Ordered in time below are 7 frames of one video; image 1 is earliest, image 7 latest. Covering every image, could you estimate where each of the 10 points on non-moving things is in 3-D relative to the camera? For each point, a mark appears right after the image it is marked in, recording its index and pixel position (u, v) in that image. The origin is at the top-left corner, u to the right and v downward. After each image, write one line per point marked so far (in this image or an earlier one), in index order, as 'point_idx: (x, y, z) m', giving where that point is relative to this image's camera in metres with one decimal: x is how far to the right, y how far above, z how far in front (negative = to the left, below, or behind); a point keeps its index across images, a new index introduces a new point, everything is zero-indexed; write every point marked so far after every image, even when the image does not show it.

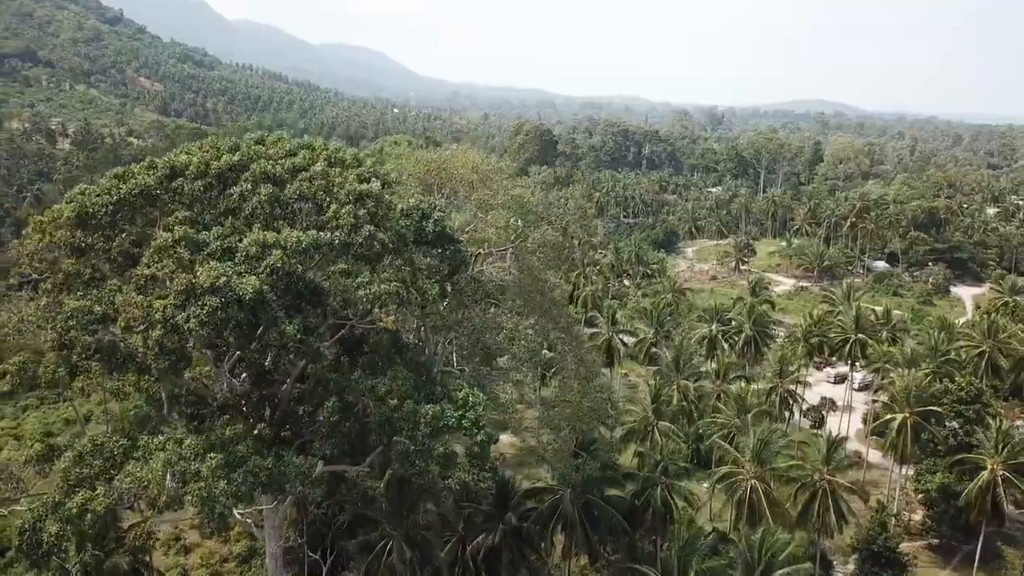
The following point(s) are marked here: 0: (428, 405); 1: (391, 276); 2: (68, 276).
0: (-1.9, -2.7, +18.7) m
1: (-2.8, +0.3, +18.7) m
2: (-9.8, +0.3, +17.9) m
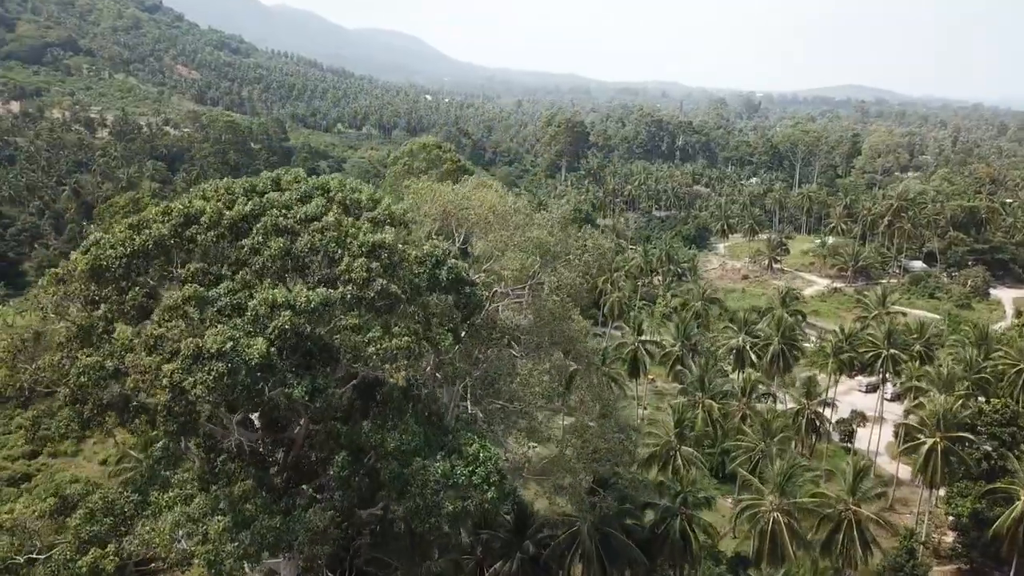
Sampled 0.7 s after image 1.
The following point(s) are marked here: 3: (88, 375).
0: (-1.7, -4.0, +18.6) m
1: (-2.5, -1.0, +18.5) m
2: (-9.6, -0.9, +18.0) m
3: (-8.9, -1.8, +17.0) m
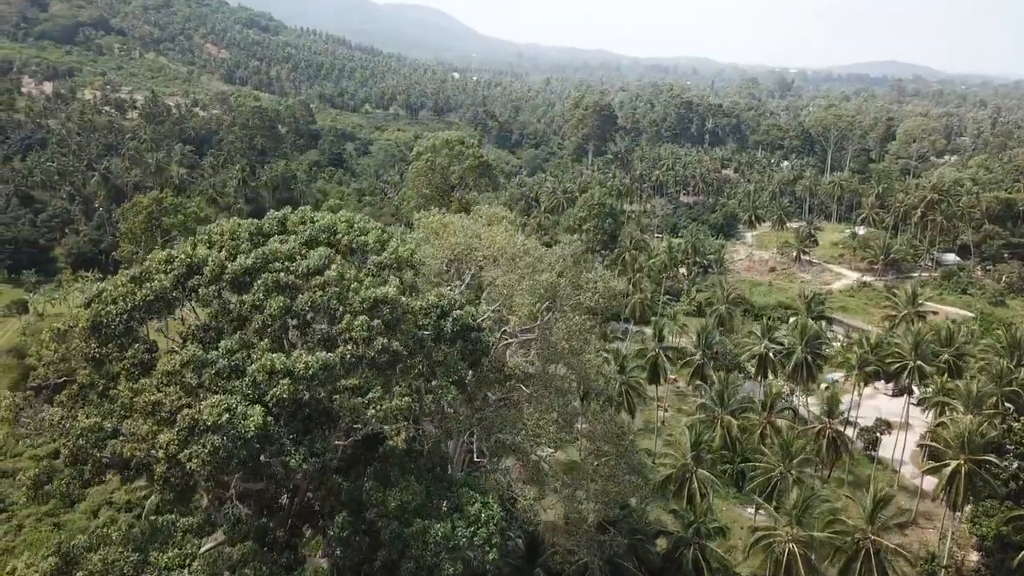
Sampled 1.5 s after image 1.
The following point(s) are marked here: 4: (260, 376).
0: (-1.7, -5.3, +18.4) m
1: (-2.5, -2.3, +18.3) m
2: (-9.5, -2.2, +18.0) m
3: (-8.9, -3.1, +17.0) m
4: (-5.2, -1.8, +16.7) m
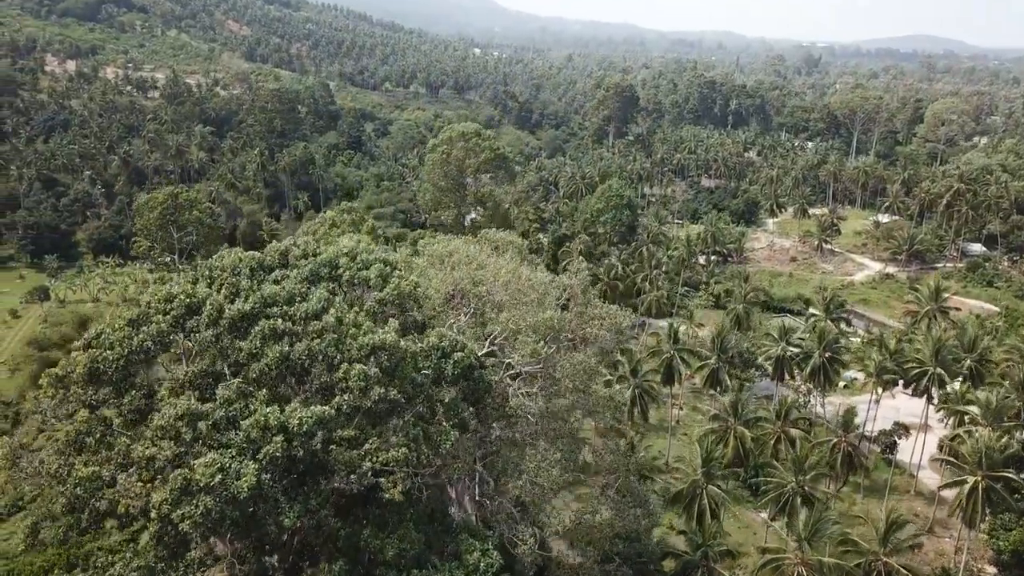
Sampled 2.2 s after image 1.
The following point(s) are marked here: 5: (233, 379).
0: (-1.7, -6.4, +18.2) m
1: (-2.5, -3.4, +18.0) m
2: (-9.6, -3.2, +17.9) m
3: (-9.0, -4.2, +17.0) m
4: (-5.3, -2.9, +16.5) m
5: (-6.3, -2.0, +18.3) m
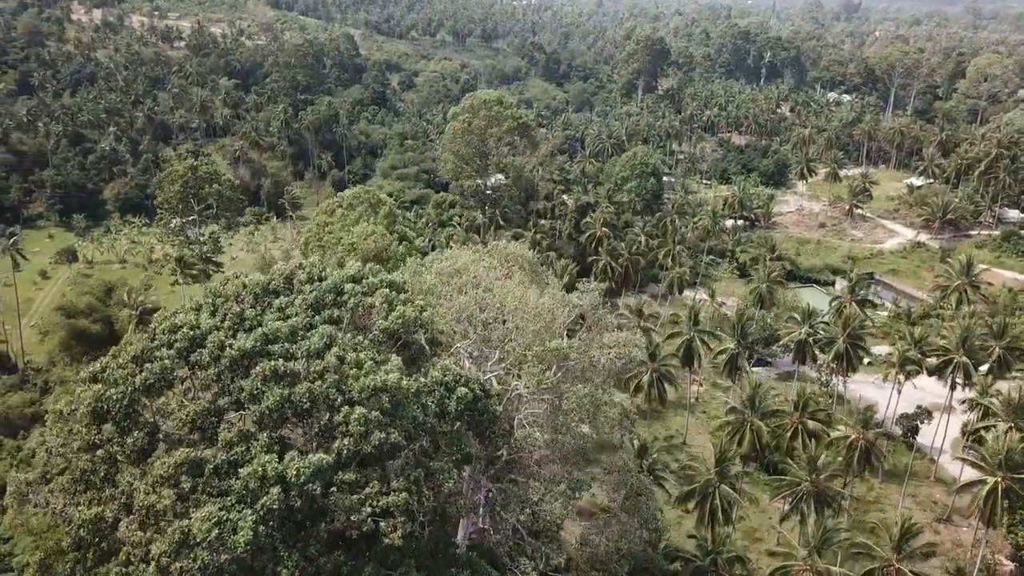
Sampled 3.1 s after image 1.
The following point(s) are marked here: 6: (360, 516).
0: (-1.7, -7.3, +18.3) m
1: (-2.5, -4.3, +18.0) m
2: (-9.5, -4.1, +18.1) m
3: (-9.0, -5.1, +17.2) m
4: (-5.3, -3.9, +16.5) m
5: (-6.2, -2.9, +18.2) m
6: (-3.2, -4.9, +17.2) m
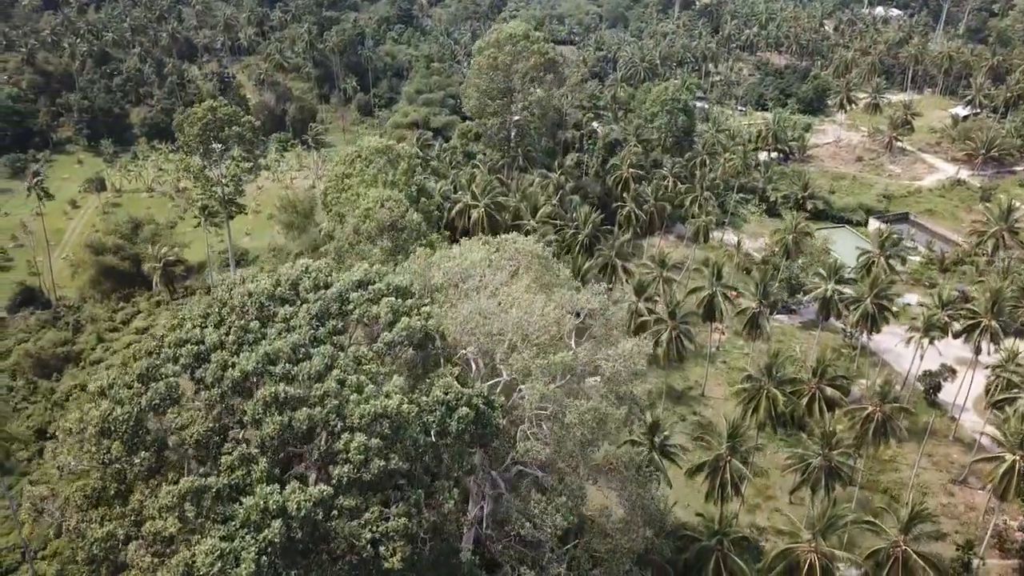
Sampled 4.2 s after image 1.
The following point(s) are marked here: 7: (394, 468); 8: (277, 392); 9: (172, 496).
0: (-1.8, -7.9, +18.9) m
1: (-2.5, -5.0, +18.2) m
2: (-9.6, -4.6, +18.6) m
3: (-9.1, -5.7, +17.8) m
4: (-5.4, -4.7, +16.8) m
5: (-6.2, -3.5, +18.5) m
6: (-3.3, -5.6, +17.6) m
7: (-2.7, -4.1, +18.3) m
8: (-5.3, -2.3, +18.4) m
9: (-7.3, -4.4, +17.3) m
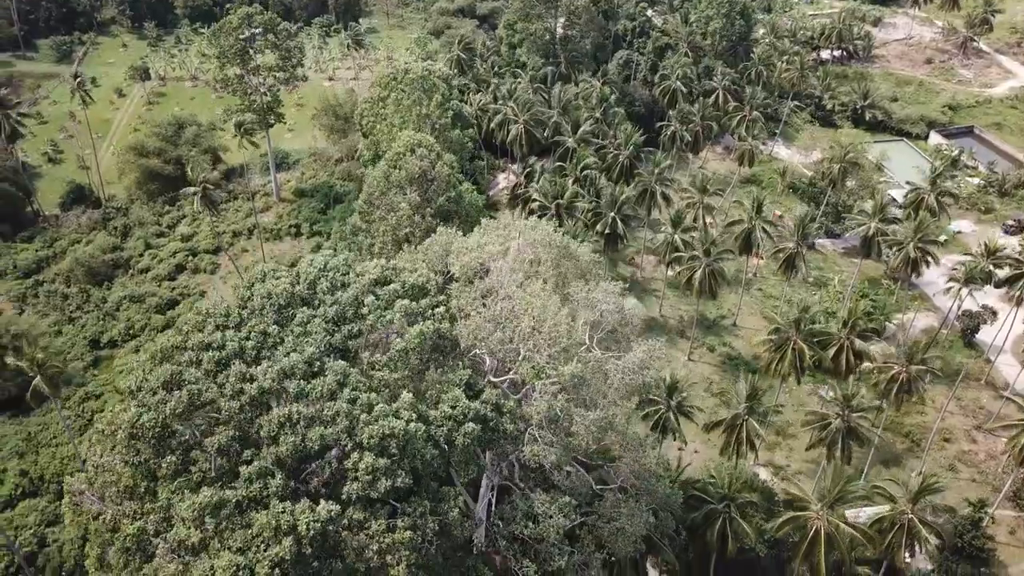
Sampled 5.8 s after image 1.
0: (-1.8, -8.4, +20.5) m
1: (-2.5, -5.6, +19.4) m
2: (-9.5, -4.9, +20.0) m
3: (-9.1, -6.2, +19.4) m
4: (-5.5, -5.4, +18.1) m
5: (-6.2, -3.9, +19.6) m
6: (-3.4, -6.3, +18.9) m
7: (-2.7, -4.7, +19.3) m
8: (-5.2, -2.8, +19.3) m
9: (-7.3, -5.0, +18.6) m
